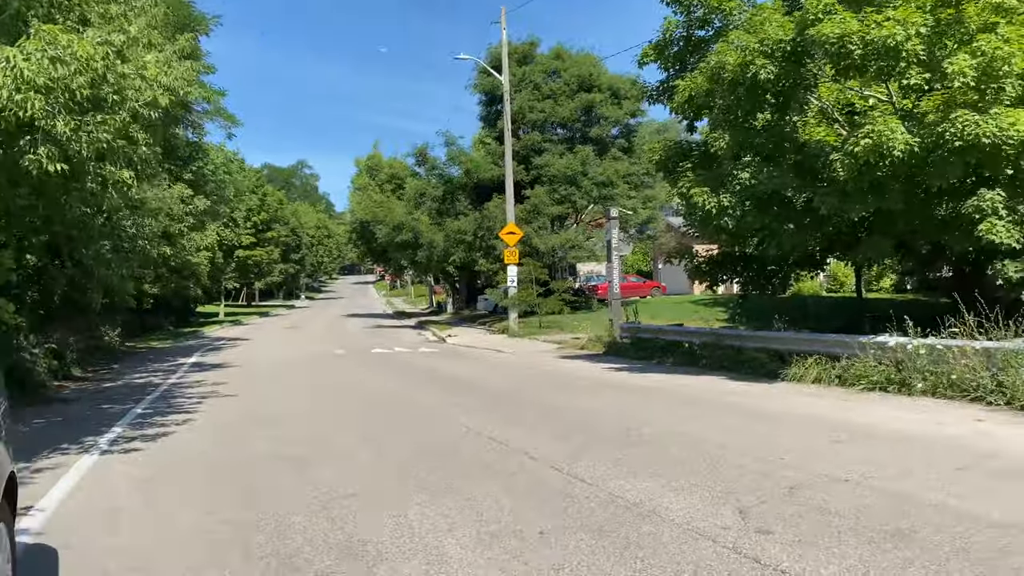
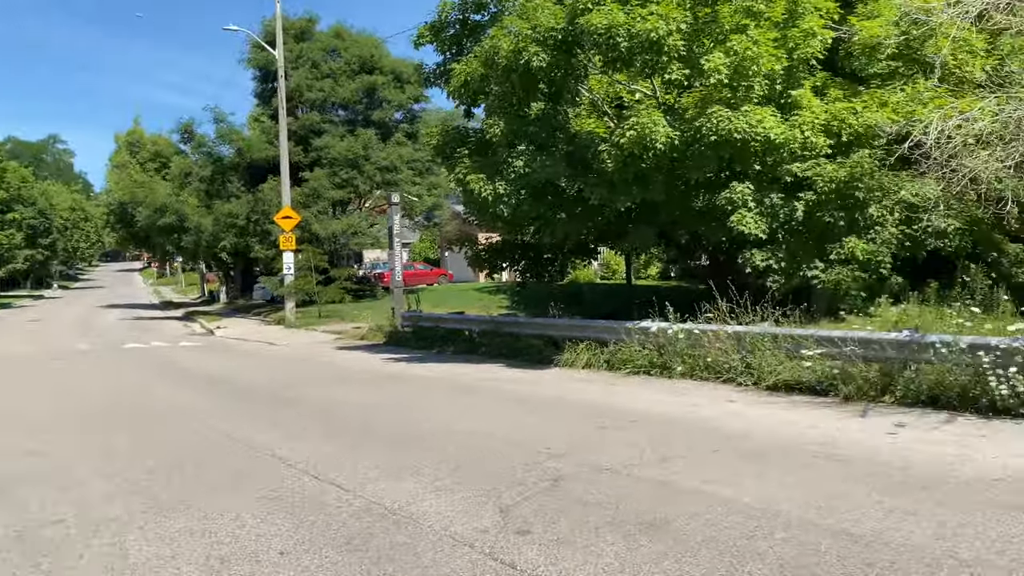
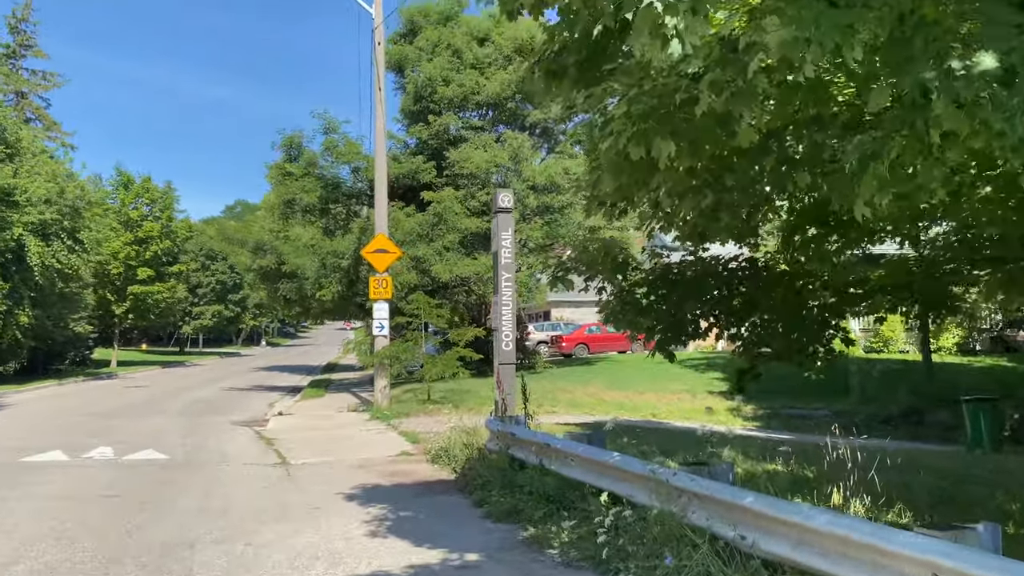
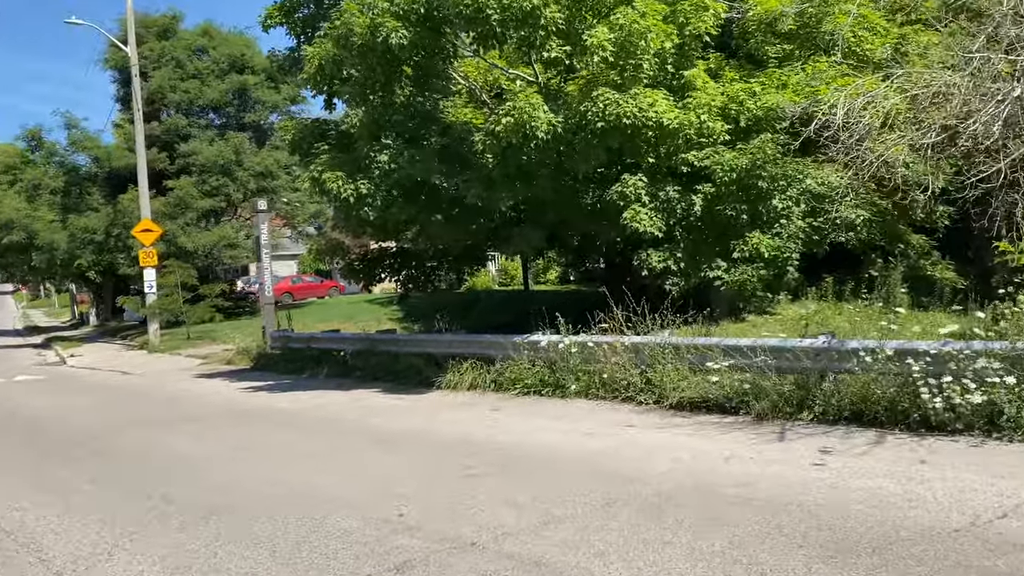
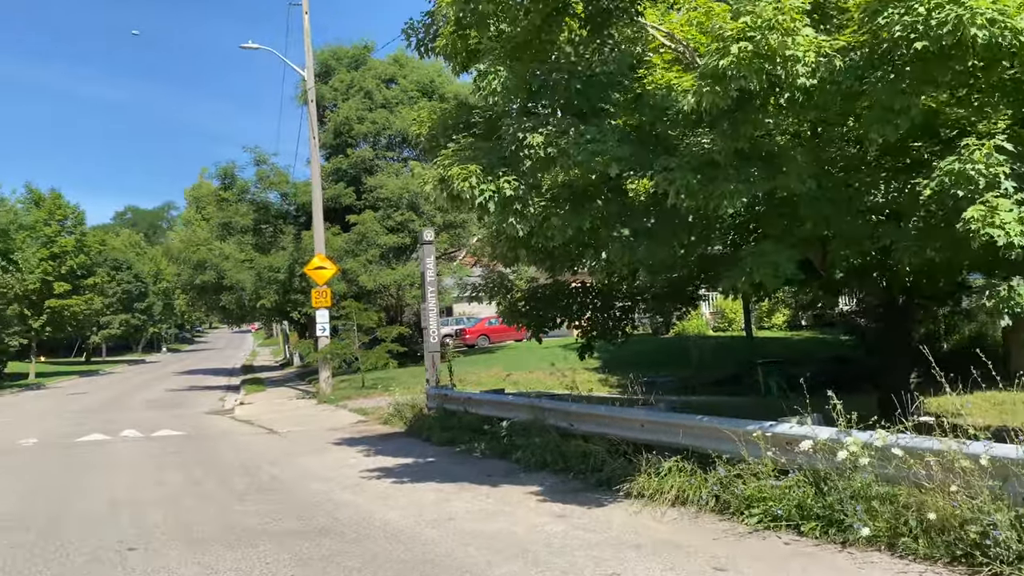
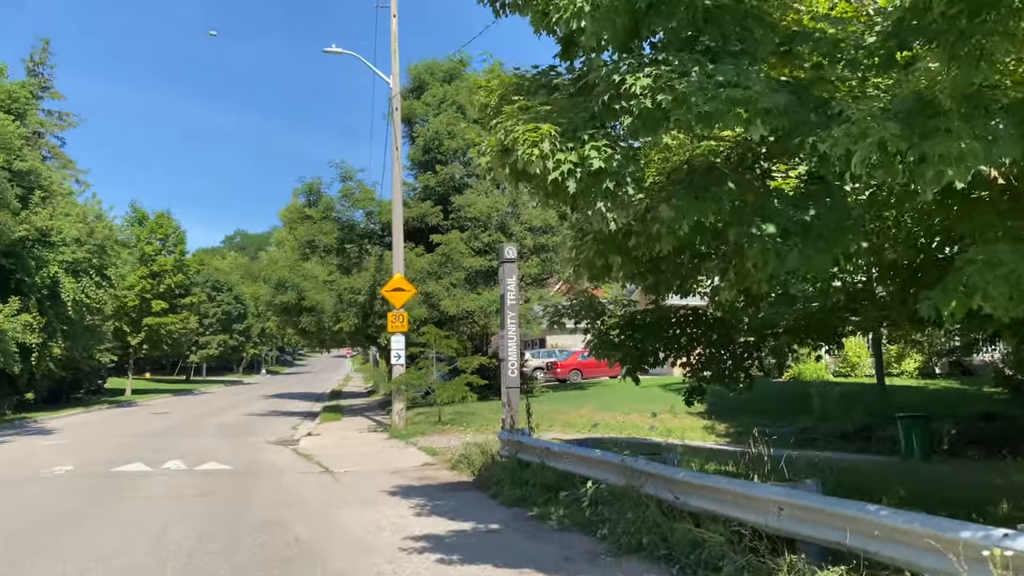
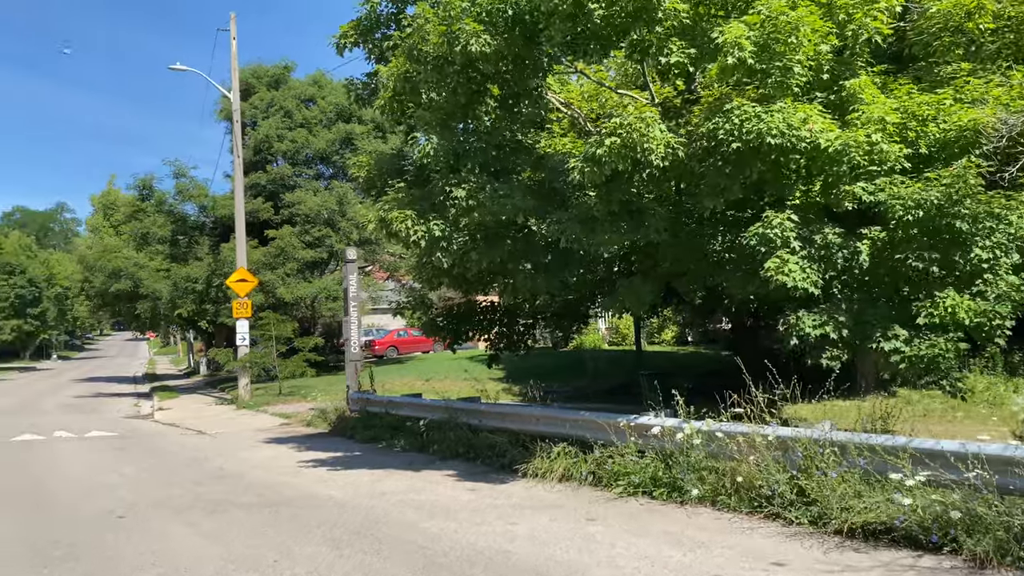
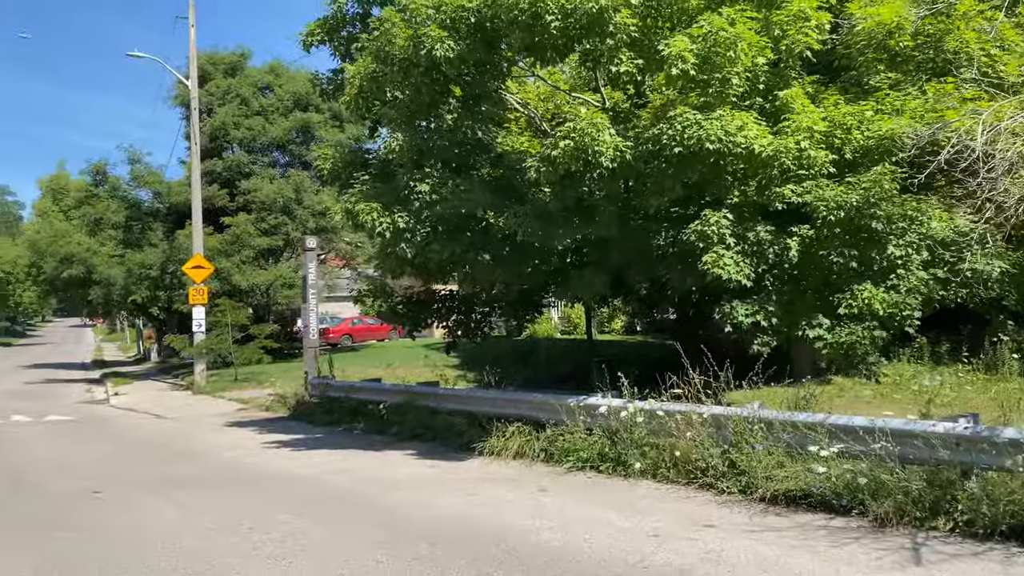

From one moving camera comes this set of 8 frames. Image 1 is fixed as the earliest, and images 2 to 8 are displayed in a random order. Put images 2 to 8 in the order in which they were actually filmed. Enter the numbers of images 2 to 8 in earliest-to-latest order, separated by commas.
2, 4, 8, 7, 5, 6, 3
